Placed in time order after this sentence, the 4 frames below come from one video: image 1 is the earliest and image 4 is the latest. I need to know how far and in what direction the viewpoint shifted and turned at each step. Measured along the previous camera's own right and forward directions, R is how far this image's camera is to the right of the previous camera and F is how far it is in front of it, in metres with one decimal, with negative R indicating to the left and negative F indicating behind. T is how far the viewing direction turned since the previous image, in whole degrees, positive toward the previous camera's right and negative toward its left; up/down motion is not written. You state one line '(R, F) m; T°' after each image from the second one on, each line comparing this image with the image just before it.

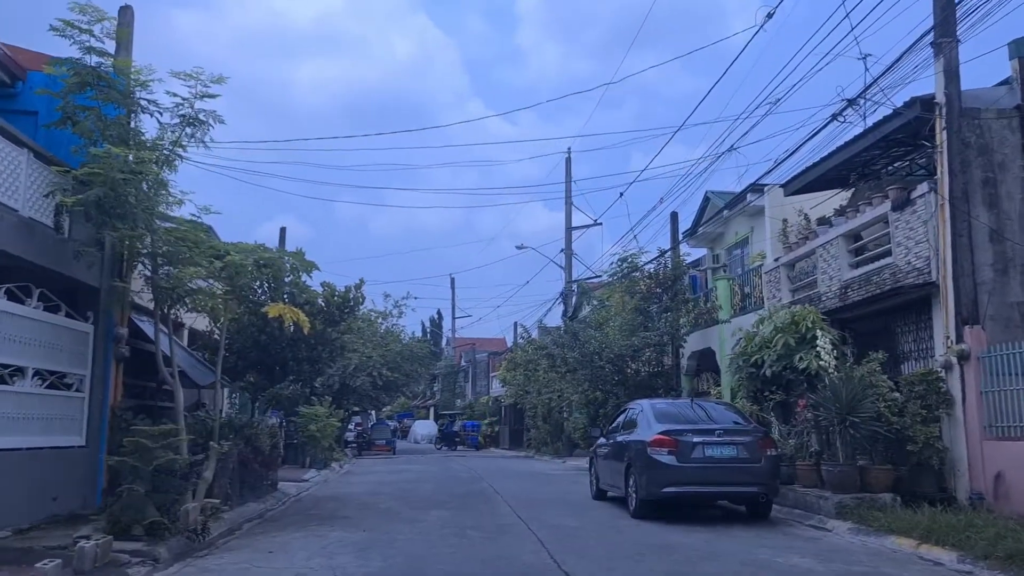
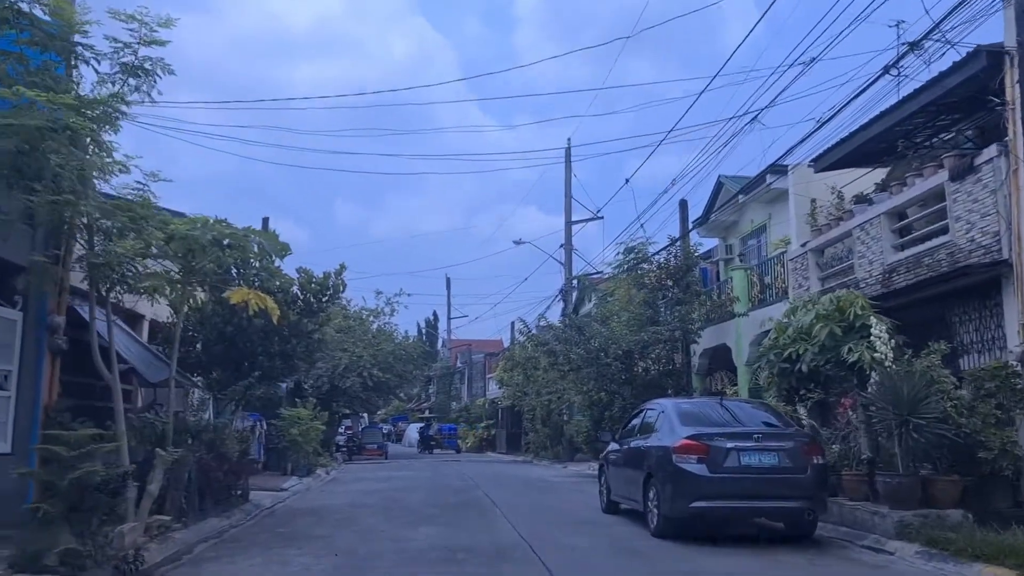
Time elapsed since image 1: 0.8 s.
(-0.1, +2.0) m; 0°
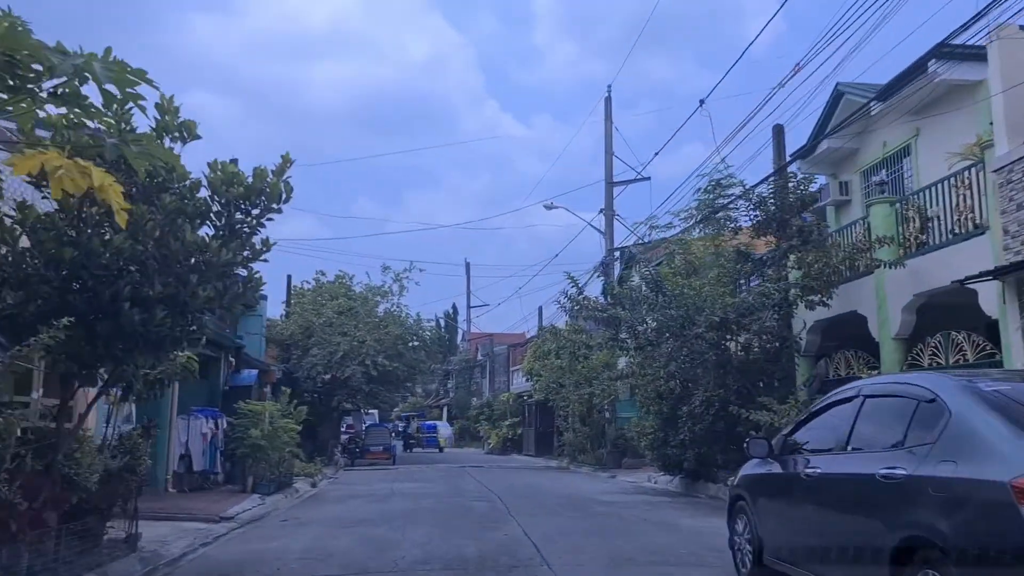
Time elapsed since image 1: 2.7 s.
(-0.5, +6.7) m; -1°
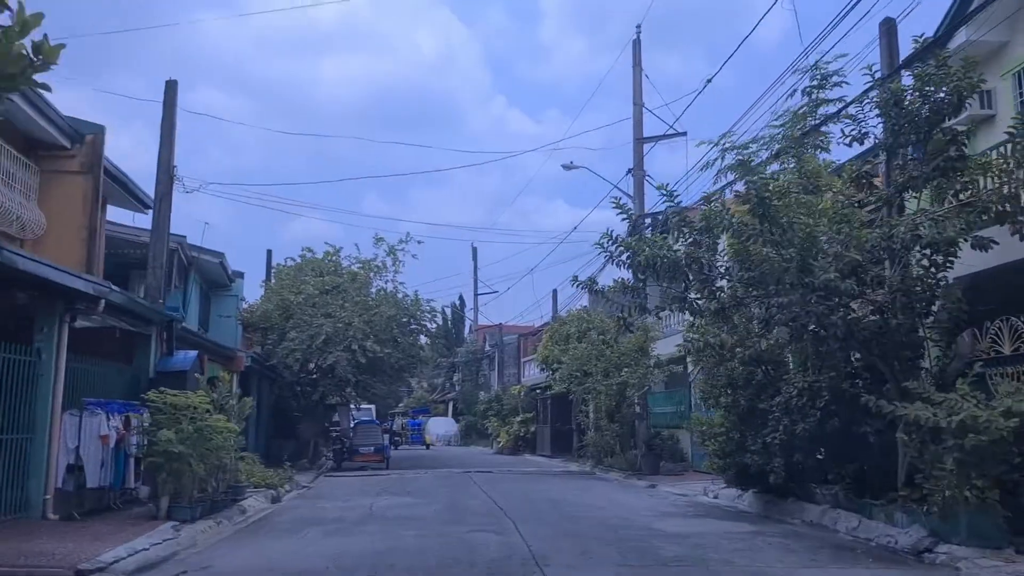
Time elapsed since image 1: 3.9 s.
(-0.2, +5.3) m; -1°
